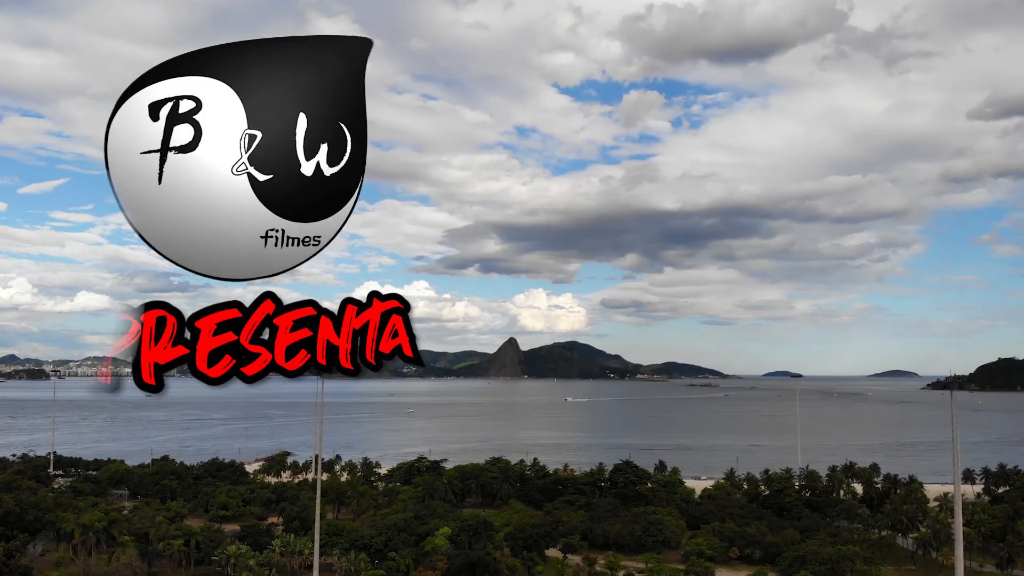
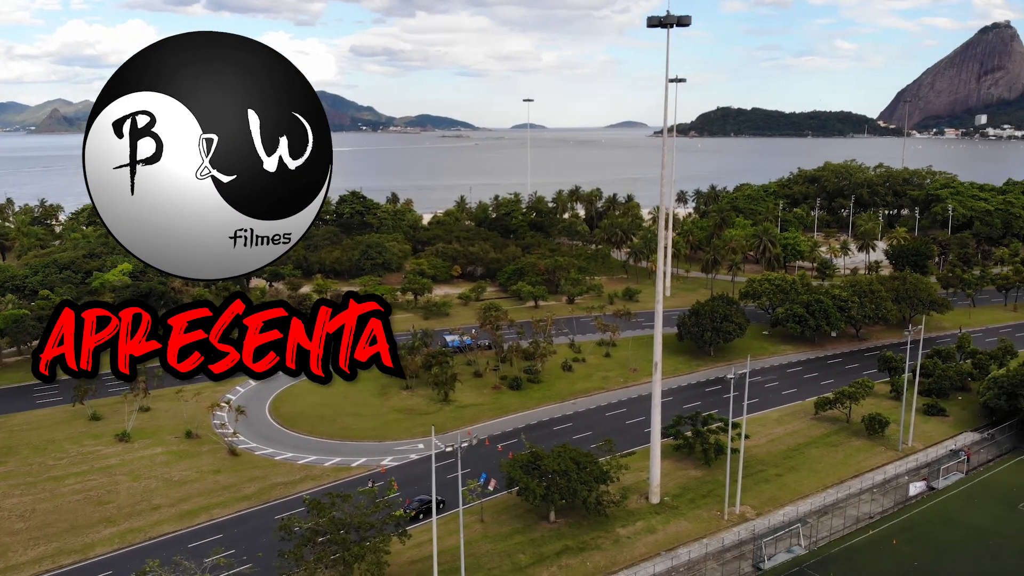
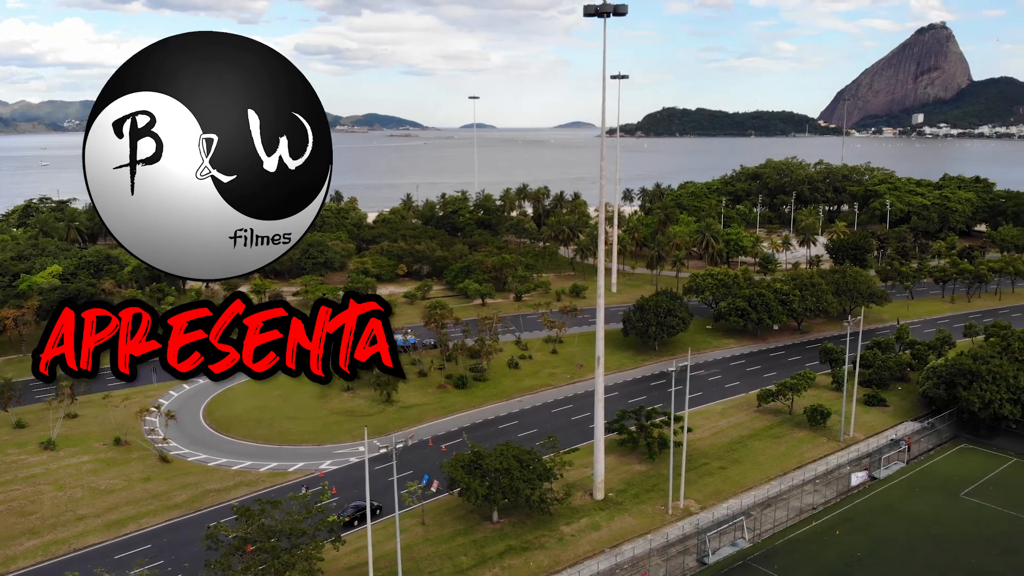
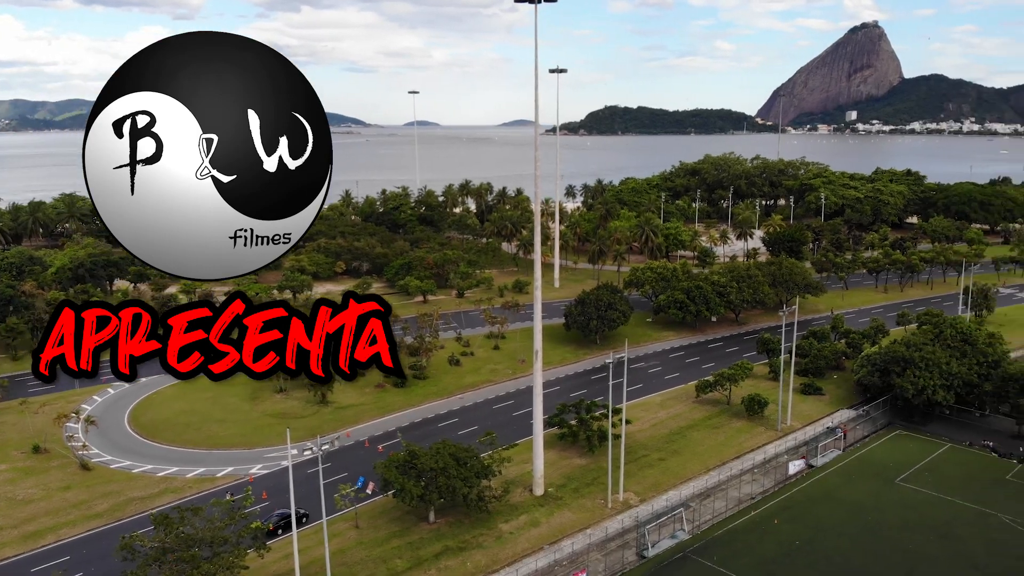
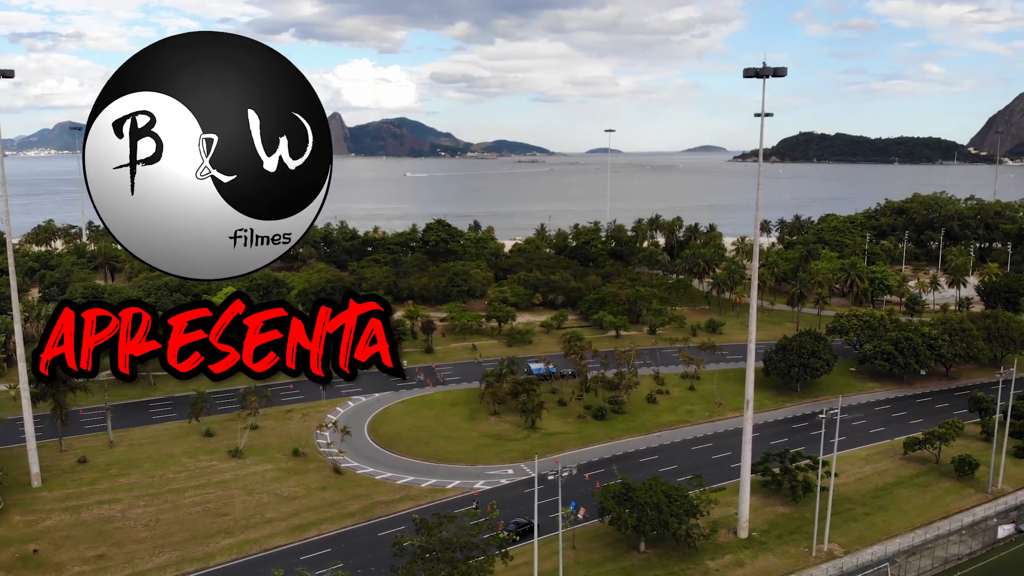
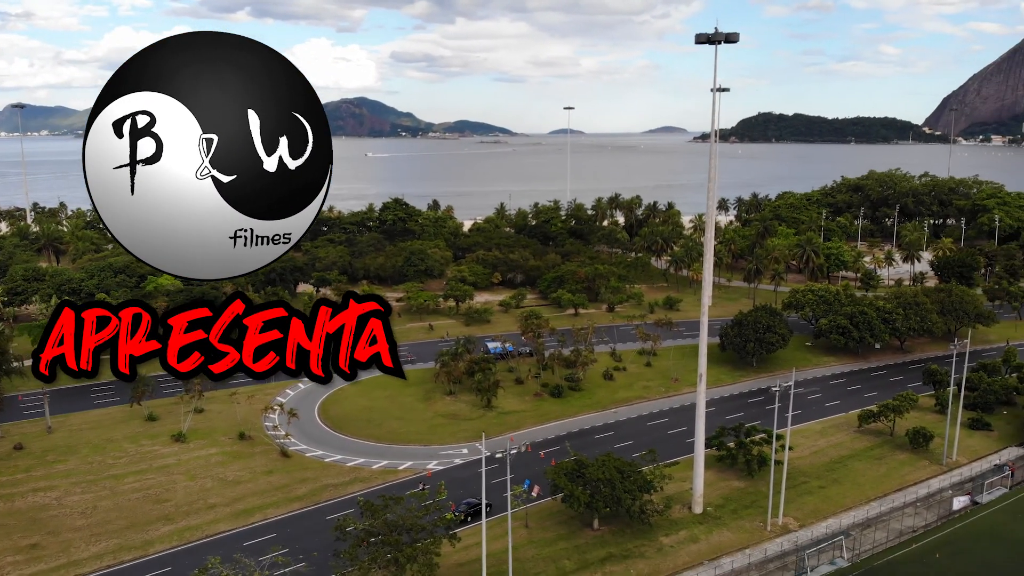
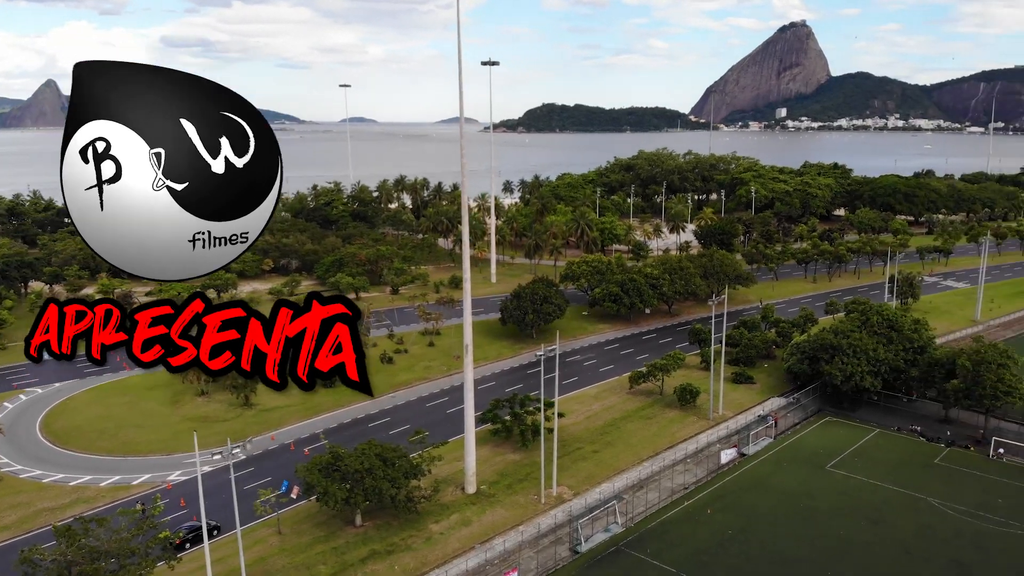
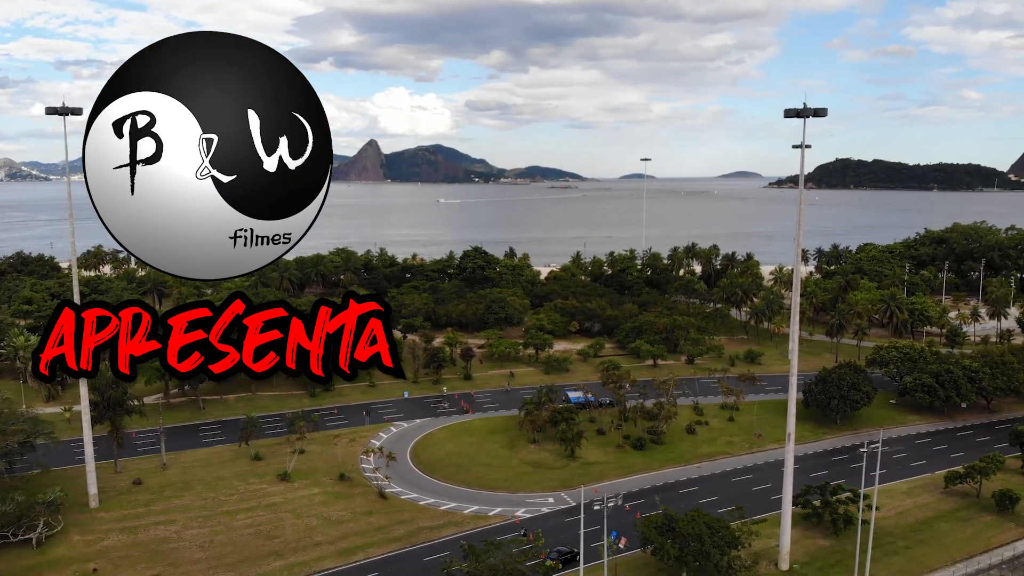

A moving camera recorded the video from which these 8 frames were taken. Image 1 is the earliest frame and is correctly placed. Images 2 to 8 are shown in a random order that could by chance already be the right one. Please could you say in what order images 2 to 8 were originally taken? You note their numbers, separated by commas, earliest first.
8, 5, 6, 2, 3, 4, 7
